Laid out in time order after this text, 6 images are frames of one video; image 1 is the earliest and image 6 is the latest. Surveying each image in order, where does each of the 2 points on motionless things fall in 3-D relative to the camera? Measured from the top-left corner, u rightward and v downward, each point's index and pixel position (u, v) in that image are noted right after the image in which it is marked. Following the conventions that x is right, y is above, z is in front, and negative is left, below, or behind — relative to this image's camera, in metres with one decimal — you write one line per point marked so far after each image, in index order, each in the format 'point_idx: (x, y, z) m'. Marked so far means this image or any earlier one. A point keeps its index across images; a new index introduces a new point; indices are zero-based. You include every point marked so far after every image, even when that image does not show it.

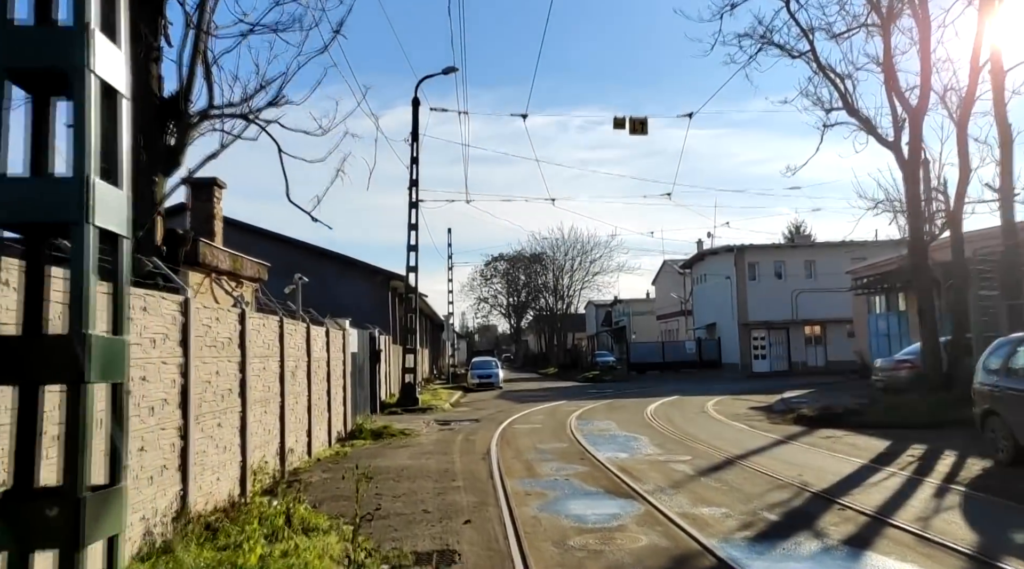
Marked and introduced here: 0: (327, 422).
0: (-3.5, -2.6, +18.5) m
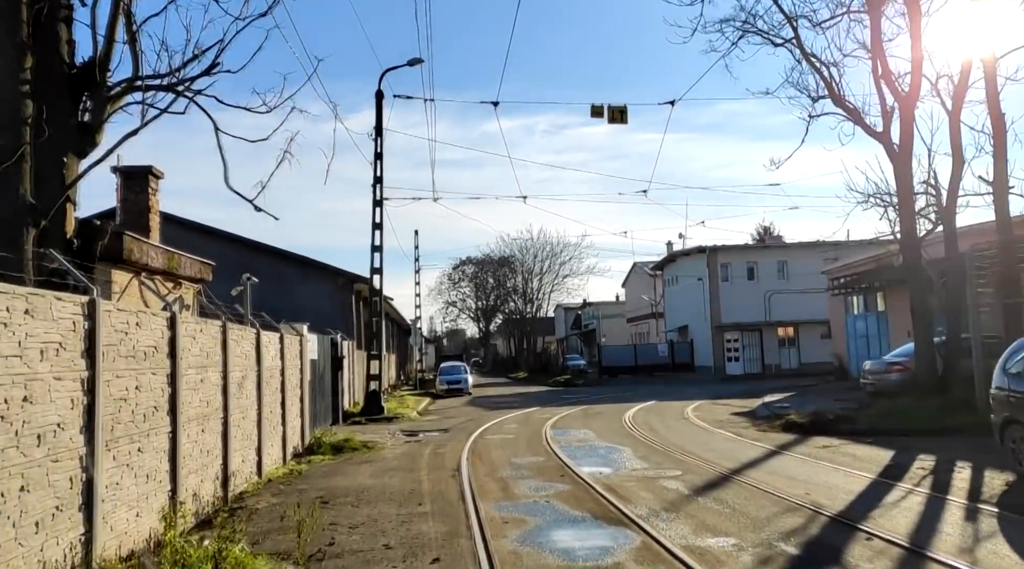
0: (-4.0, -2.7, +16.9) m
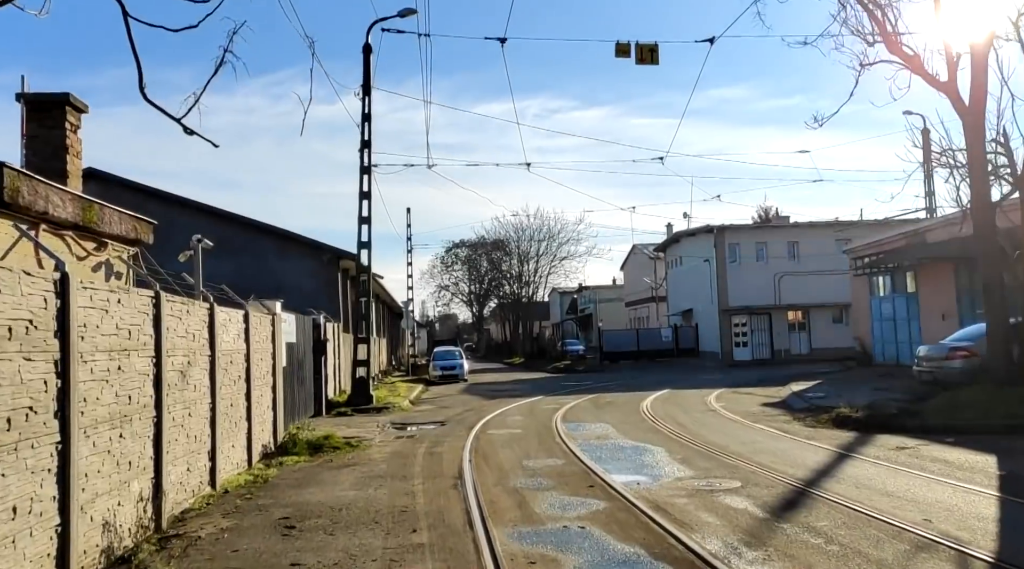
0: (-3.8, -2.2, +13.9) m
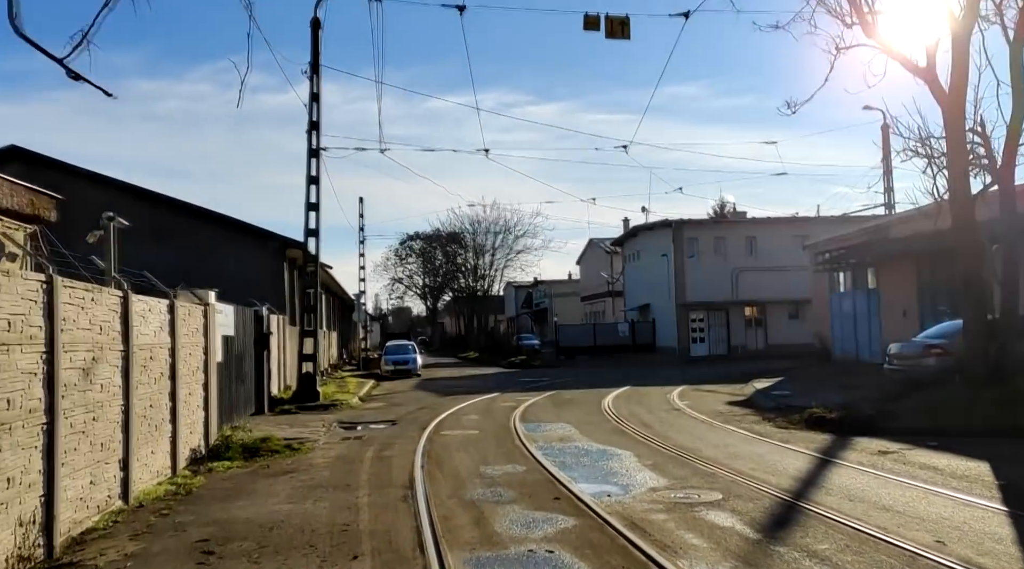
0: (-4.4, -2.0, +12.5) m
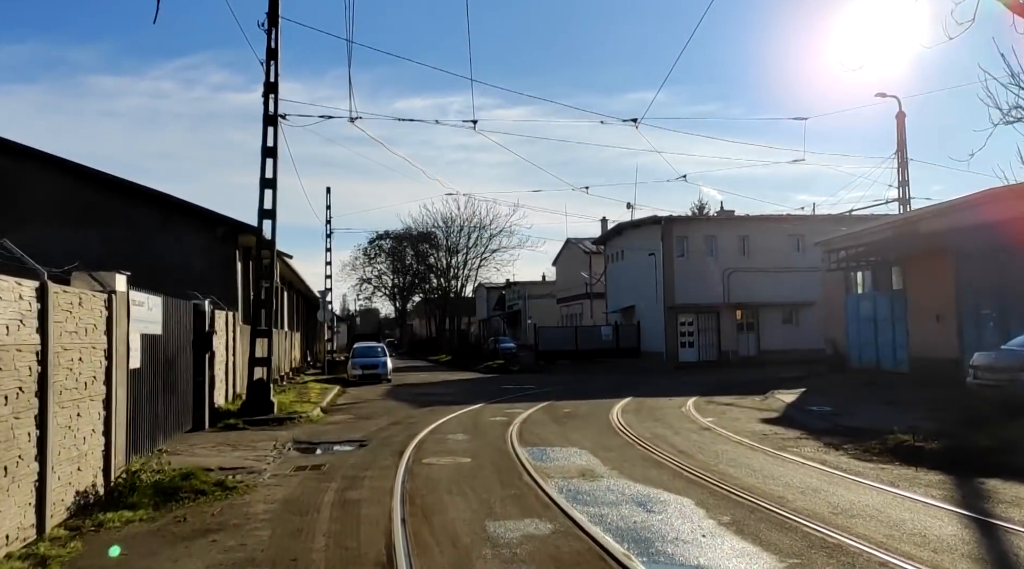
0: (-4.2, -1.8, +8.4) m
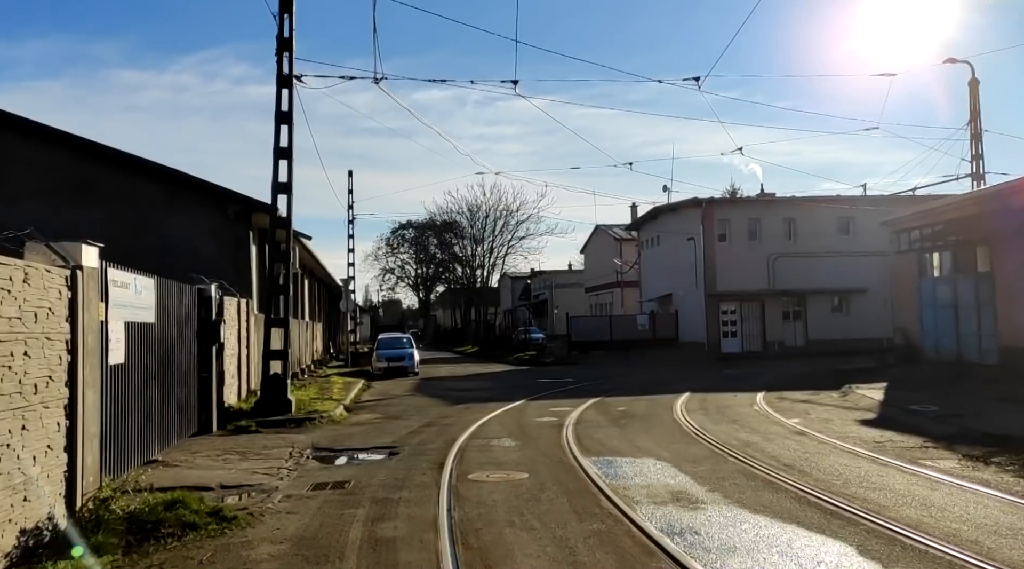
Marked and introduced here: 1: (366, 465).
0: (-3.5, -1.5, +5.7) m
1: (-2.0, -2.5, +13.2) m
